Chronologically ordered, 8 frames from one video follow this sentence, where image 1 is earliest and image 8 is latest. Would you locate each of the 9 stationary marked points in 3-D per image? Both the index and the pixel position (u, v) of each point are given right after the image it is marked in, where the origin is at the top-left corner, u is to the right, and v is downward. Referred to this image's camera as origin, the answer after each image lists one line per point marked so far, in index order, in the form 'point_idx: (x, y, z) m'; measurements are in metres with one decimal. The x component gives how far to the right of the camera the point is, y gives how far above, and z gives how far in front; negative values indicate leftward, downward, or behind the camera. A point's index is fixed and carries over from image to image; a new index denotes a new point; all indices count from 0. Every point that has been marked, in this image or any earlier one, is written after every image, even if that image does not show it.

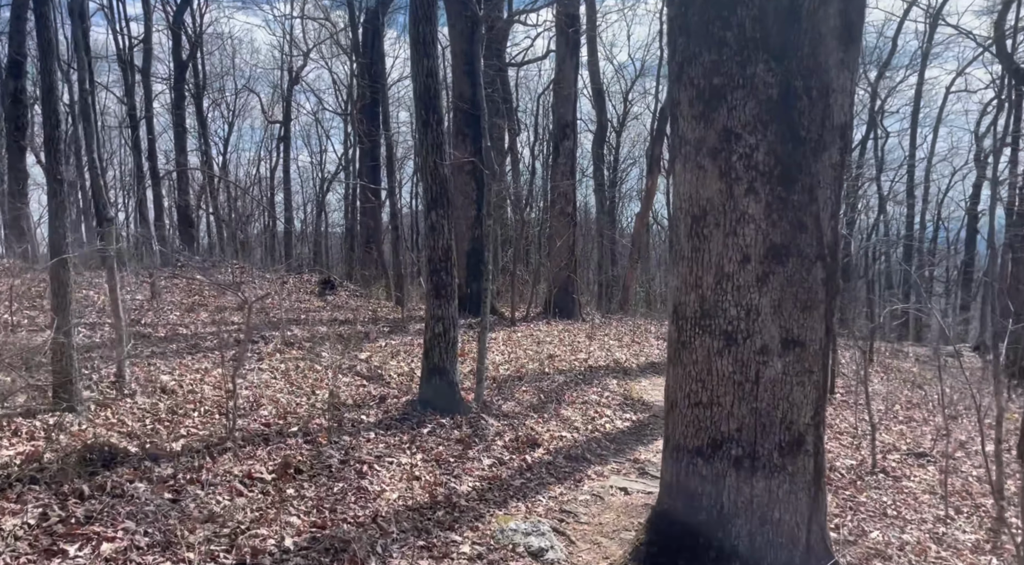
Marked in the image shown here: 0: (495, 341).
0: (-0.3, -1.1, +14.4) m
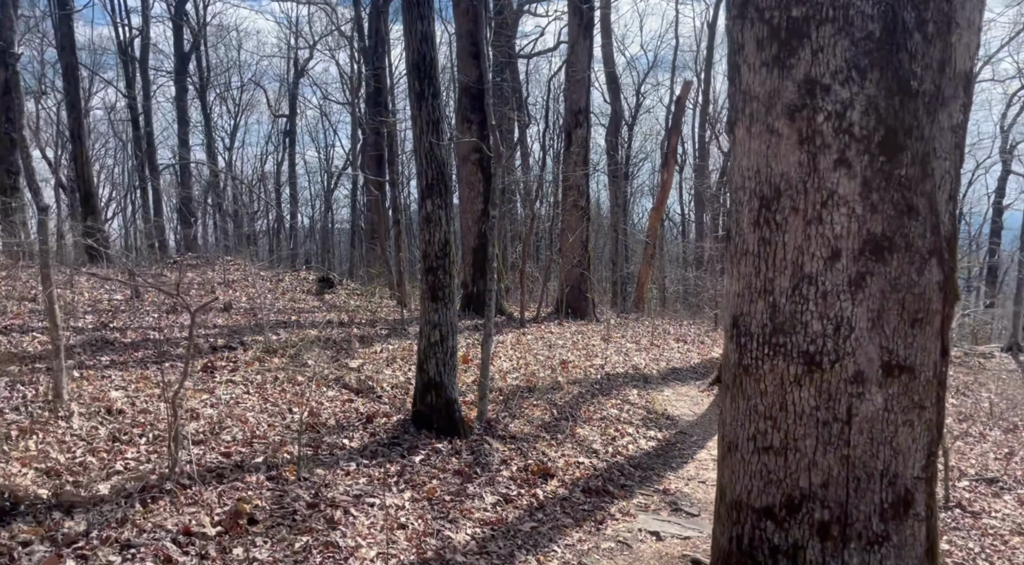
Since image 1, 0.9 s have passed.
0: (-0.2, -1.1, +13.2) m
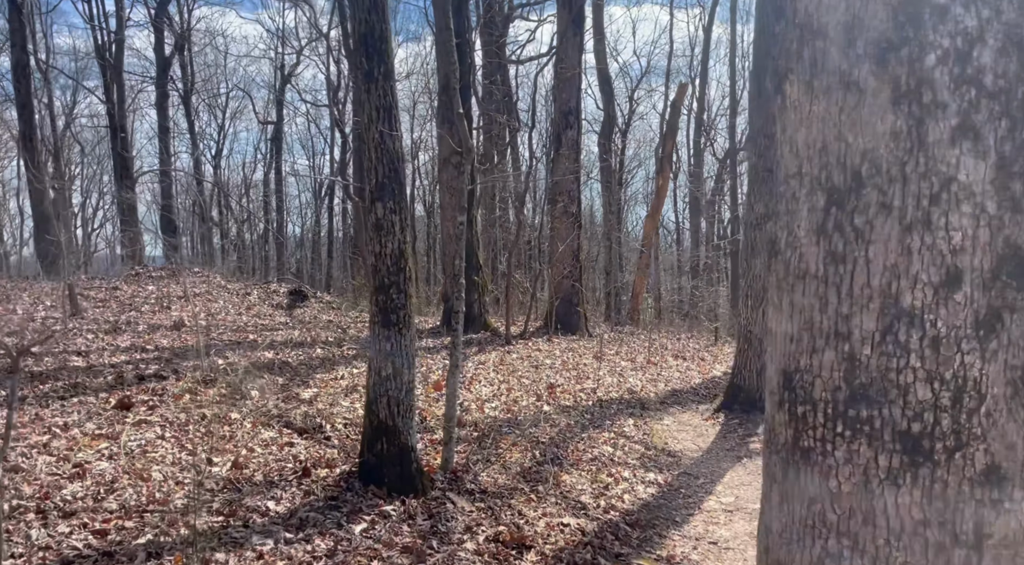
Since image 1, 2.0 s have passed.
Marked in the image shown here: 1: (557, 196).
0: (-0.4, -1.3, +11.9) m
1: (+1.0, +1.9, +17.5) m
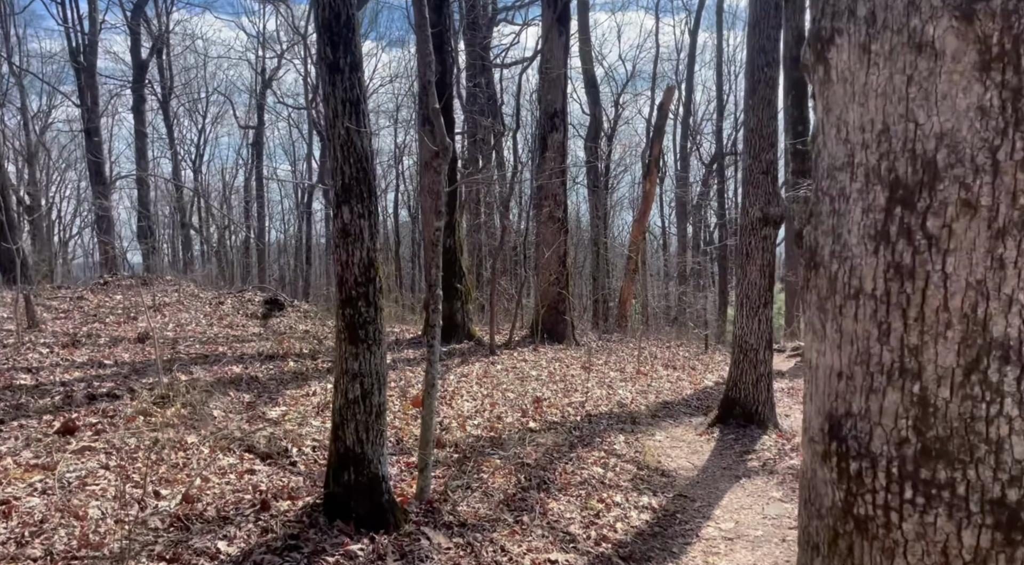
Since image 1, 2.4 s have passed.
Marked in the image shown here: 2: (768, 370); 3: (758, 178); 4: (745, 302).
0: (-0.6, -1.4, +11.3) m
1: (+0.6, +1.7, +17.0) m
2: (+3.3, -1.1, +10.4) m
3: (+3.2, +1.4, +10.3) m
4: (+3.0, -0.2, +10.4) m
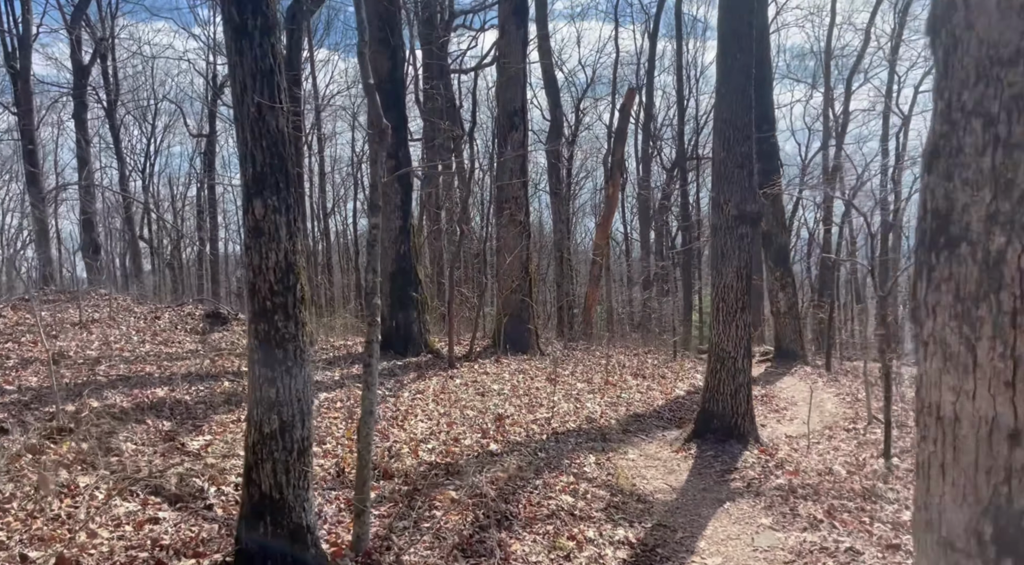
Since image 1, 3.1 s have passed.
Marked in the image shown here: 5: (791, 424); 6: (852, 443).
0: (-1.2, -1.5, +10.4) m
1: (-0.2, +1.6, +16.1) m
2: (+2.8, -1.2, +9.6) m
3: (+2.6, +1.3, +9.5) m
4: (+2.5, -0.3, +9.6) m
5: (+4.5, -2.3, +12.9) m
6: (+4.7, -2.2, +10.9) m
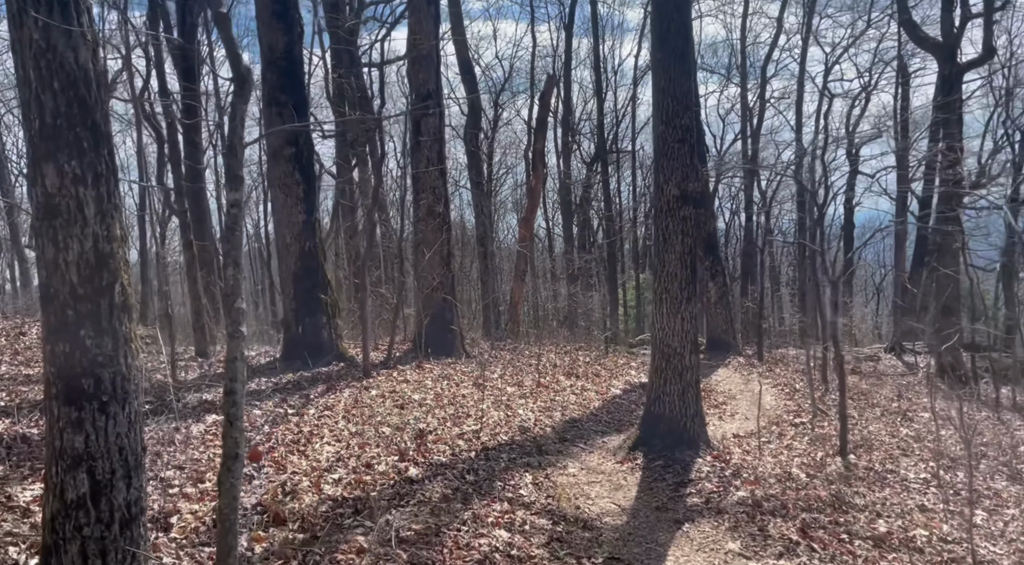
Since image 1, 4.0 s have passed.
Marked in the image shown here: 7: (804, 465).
0: (-2.1, -1.5, +9.0) m
1: (-1.7, +1.6, +14.8) m
2: (+2.0, -1.0, +8.7) m
3: (+1.7, +1.4, +8.5) m
4: (+1.7, -0.2, +8.6) m
5: (+3.4, -2.1, +12.1) m
6: (+3.7, -2.0, +10.2) m
7: (+3.3, -2.0, +8.8) m
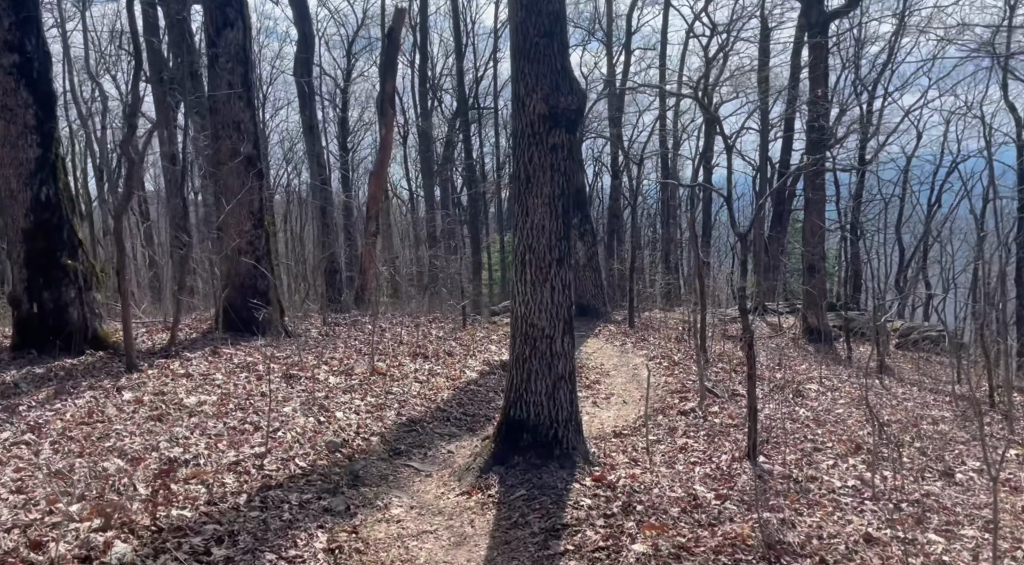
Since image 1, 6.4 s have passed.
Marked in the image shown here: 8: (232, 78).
0: (-3.6, -1.2, +6.0) m
1: (-4.3, +2.2, +11.6) m
2: (+0.4, -0.7, +6.3) m
3: (+0.2, +1.8, +6.0) m
4: (+0.1, +0.2, +6.2) m
5: (+1.2, -1.6, +9.9) m
6: (+1.9, -1.6, +8.1) m
7: (+1.7, -1.6, +6.7) m
8: (-4.0, +3.0, +11.5) m
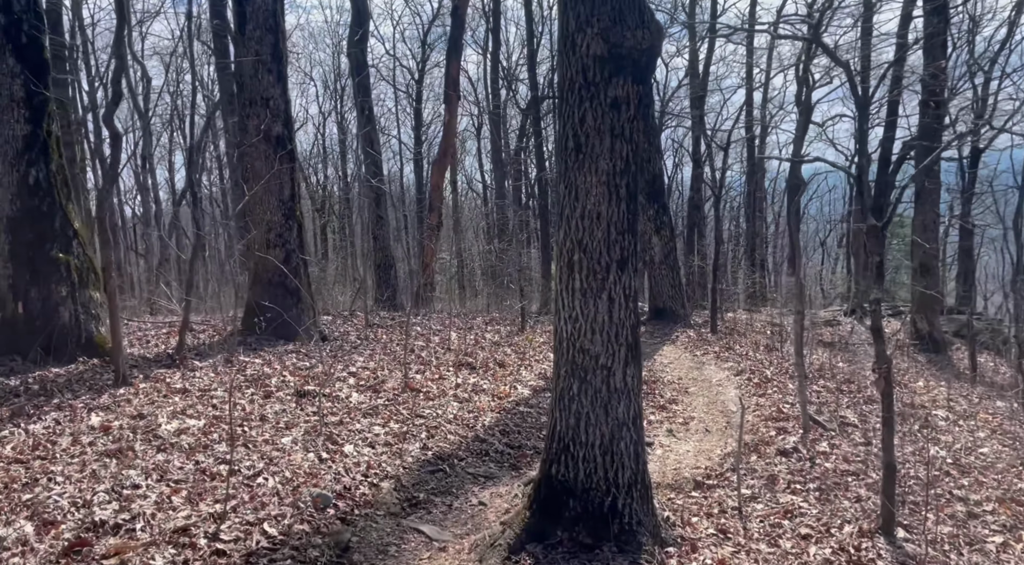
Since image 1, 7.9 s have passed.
0: (-3.4, -1.2, +4.6) m
1: (-3.5, +2.2, +10.3) m
2: (+0.7, -0.7, +4.5) m
3: (+0.4, +1.7, +4.3) m
4: (+0.4, +0.1, +4.4) m
5: (+1.8, -1.6, +8.1) m
6: (+2.3, -1.6, +6.2) m
7: (+1.9, -1.7, +4.9) m
8: (-3.2, +3.0, +10.1) m
